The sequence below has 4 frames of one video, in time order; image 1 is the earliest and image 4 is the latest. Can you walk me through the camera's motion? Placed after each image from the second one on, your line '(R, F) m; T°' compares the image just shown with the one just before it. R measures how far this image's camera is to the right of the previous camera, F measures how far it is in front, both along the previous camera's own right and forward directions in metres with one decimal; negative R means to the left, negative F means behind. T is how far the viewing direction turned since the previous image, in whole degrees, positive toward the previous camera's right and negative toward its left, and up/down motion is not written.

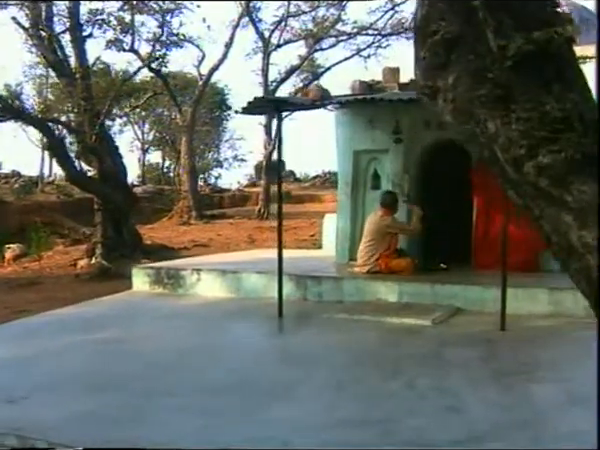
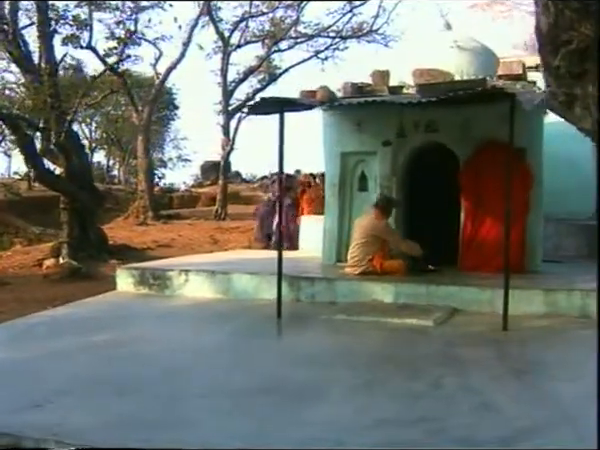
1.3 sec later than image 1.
(-0.7, 0.0) m; +5°
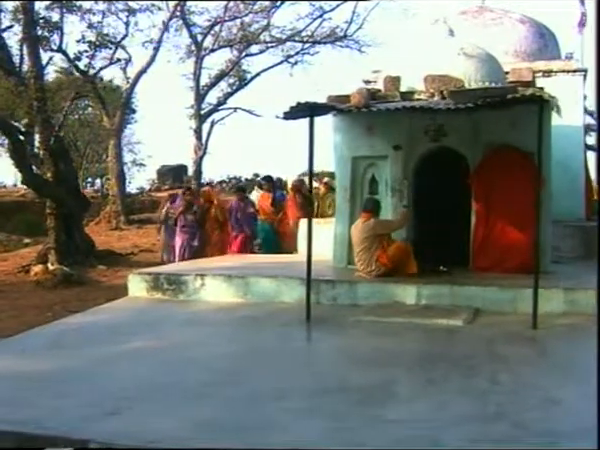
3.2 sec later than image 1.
(-0.9, -0.1) m; +4°
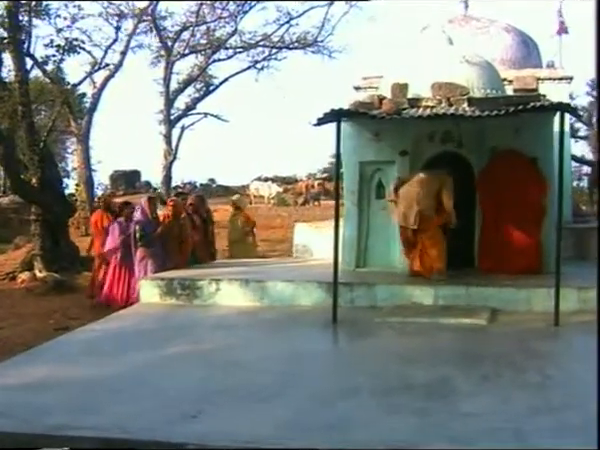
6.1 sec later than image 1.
(-0.9, -0.1) m; +5°
